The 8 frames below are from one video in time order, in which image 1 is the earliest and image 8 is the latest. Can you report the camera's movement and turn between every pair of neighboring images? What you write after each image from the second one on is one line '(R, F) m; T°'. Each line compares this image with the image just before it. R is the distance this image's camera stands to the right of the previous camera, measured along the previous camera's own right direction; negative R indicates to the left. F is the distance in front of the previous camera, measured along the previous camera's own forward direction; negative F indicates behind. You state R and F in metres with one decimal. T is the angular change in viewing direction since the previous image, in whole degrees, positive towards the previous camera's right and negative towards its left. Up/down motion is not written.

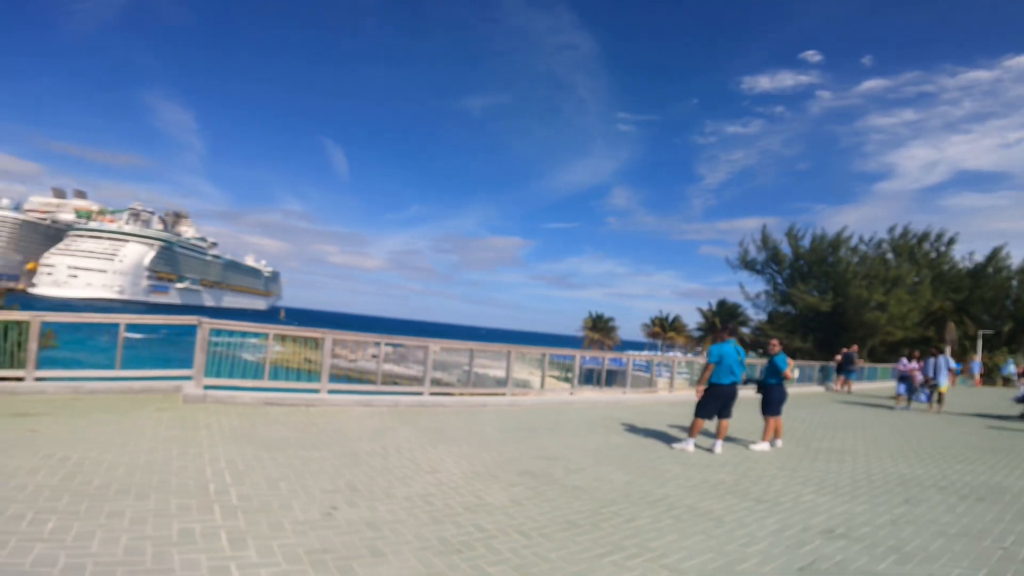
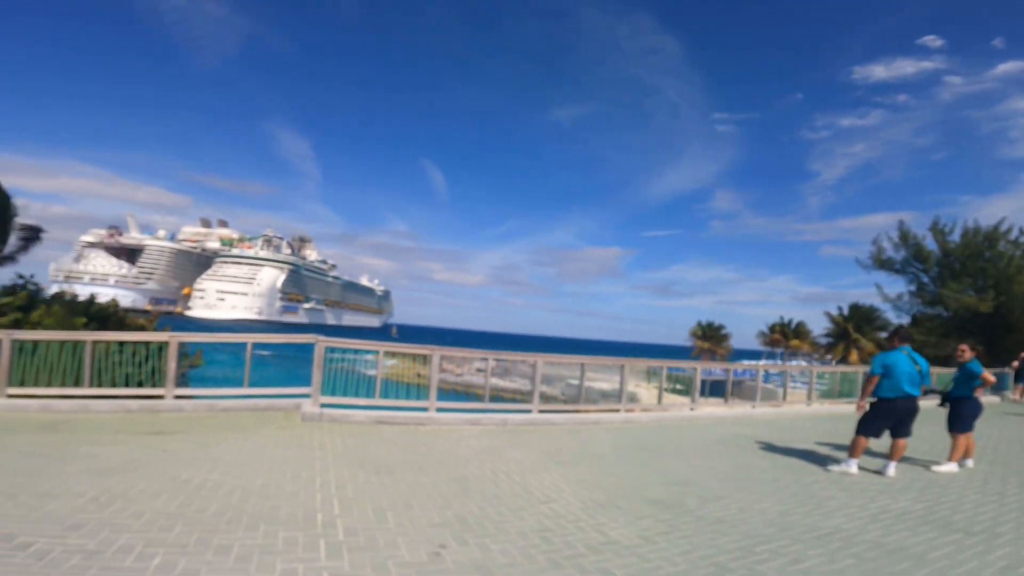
(-0.1, +0.5) m; -10°
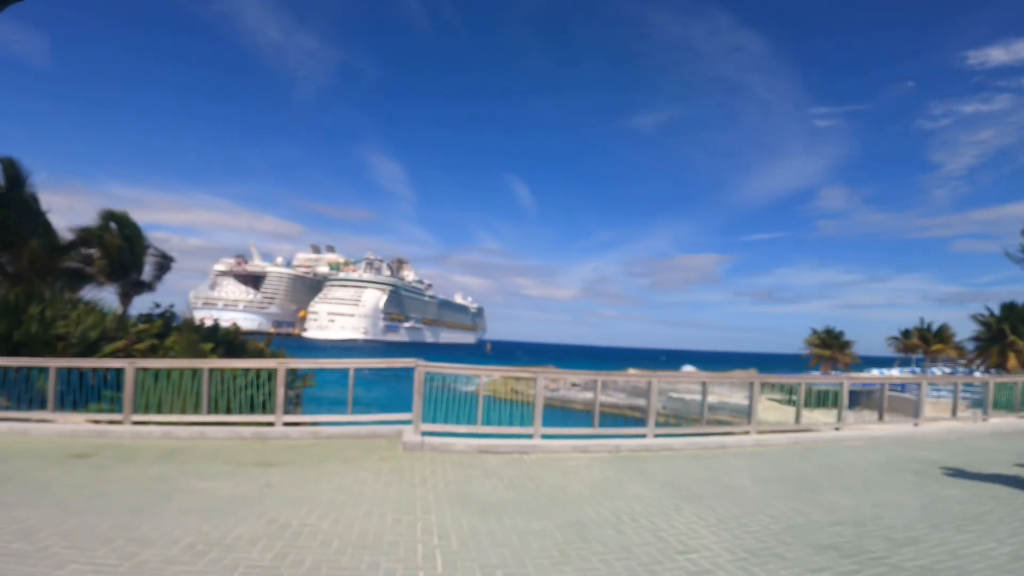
(-0.2, +0.6) m; -9°
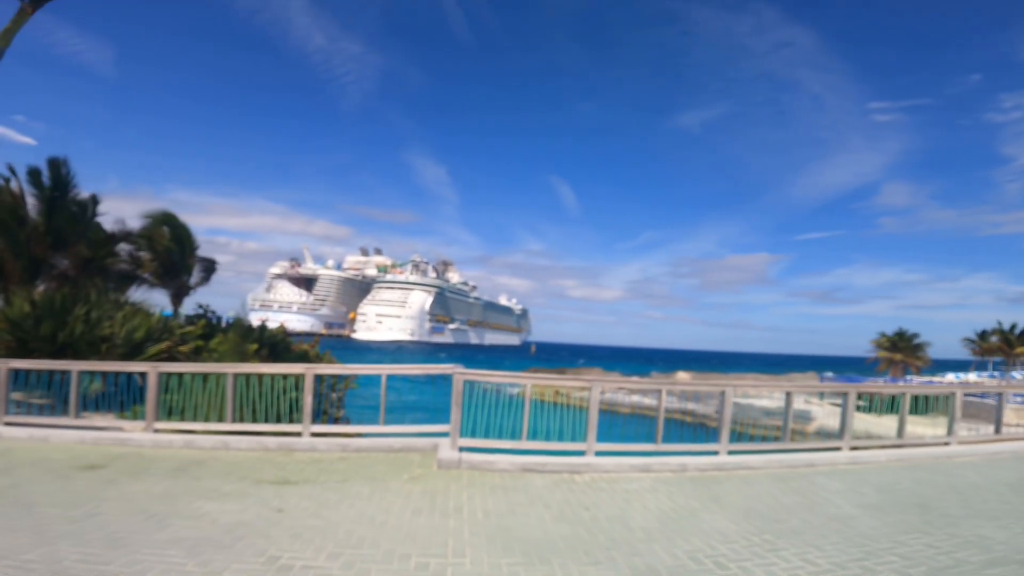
(-0.1, +0.9) m; -4°
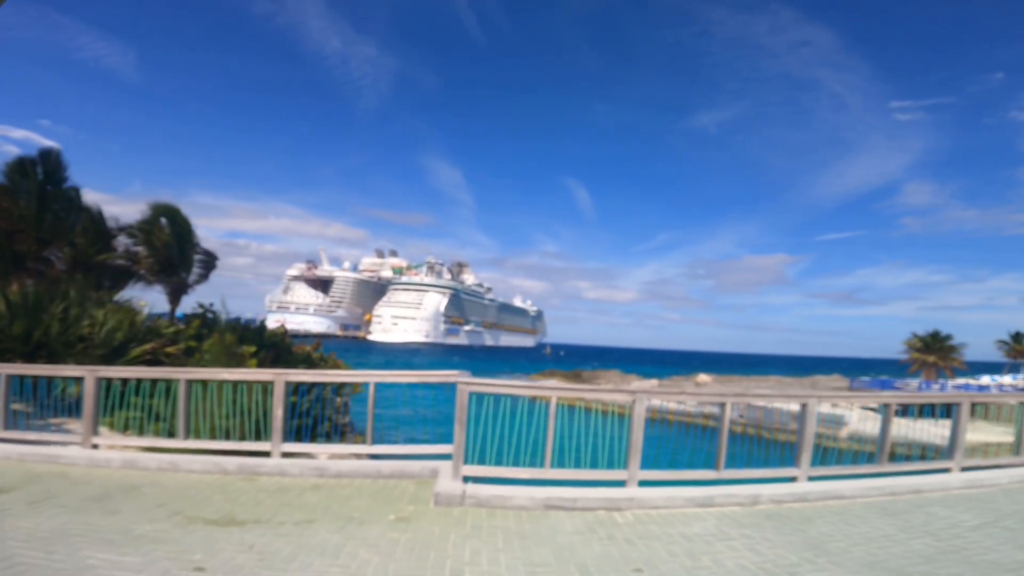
(0.0, +1.5) m; -1°
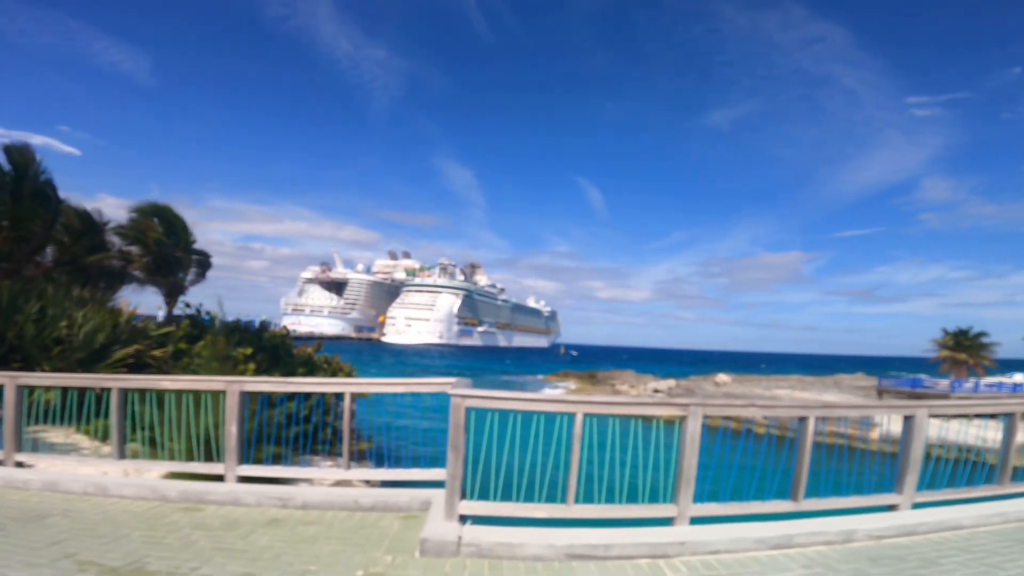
(0.0, +1.2) m; -1°
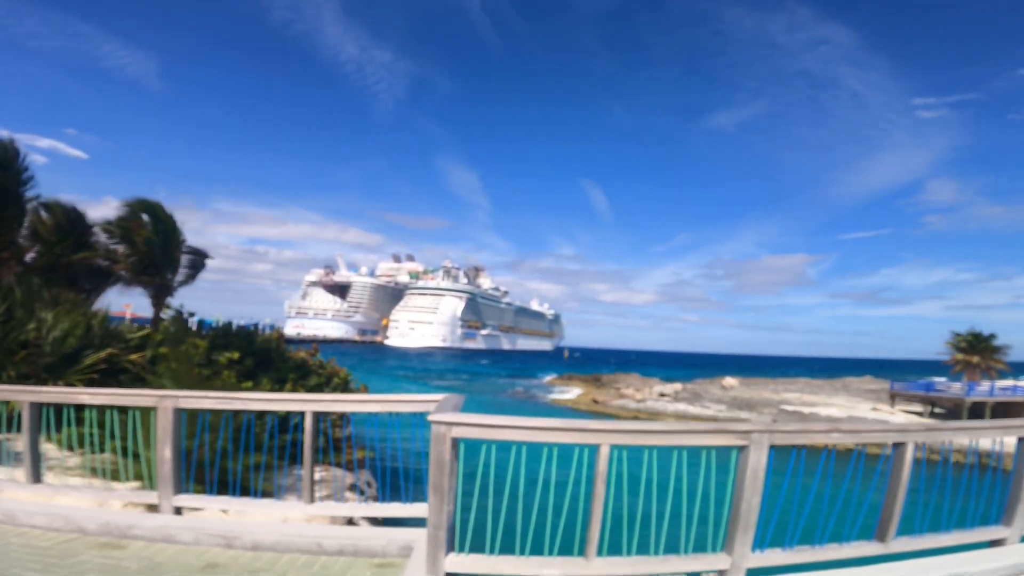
(0.0, +1.0) m; 0°
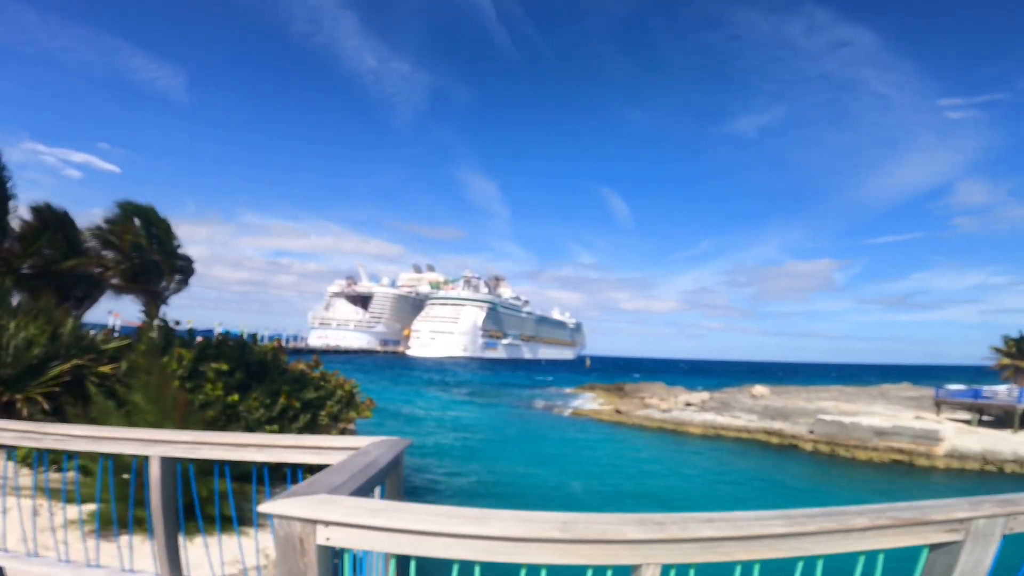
(+0.2, +1.5) m; -2°
